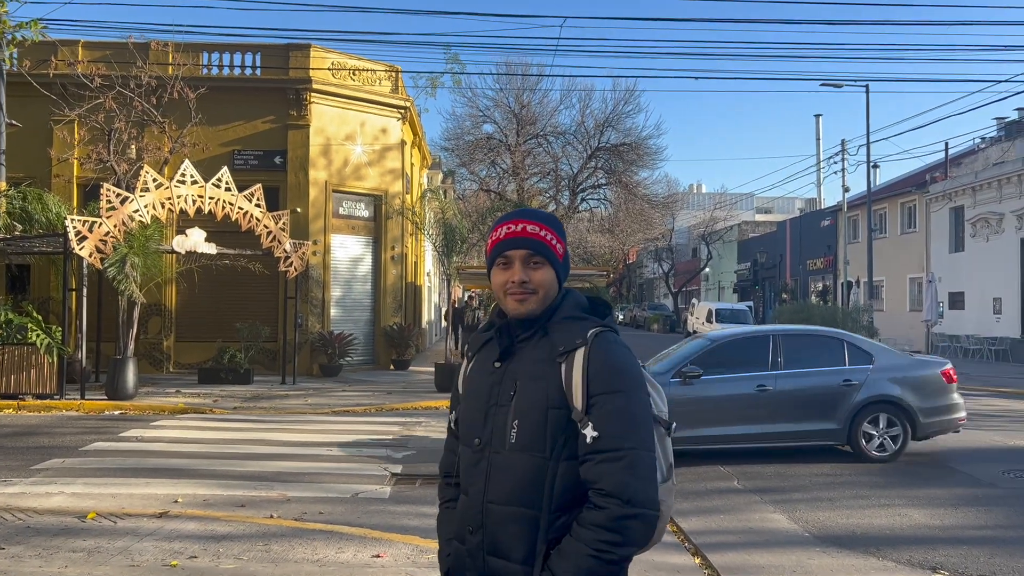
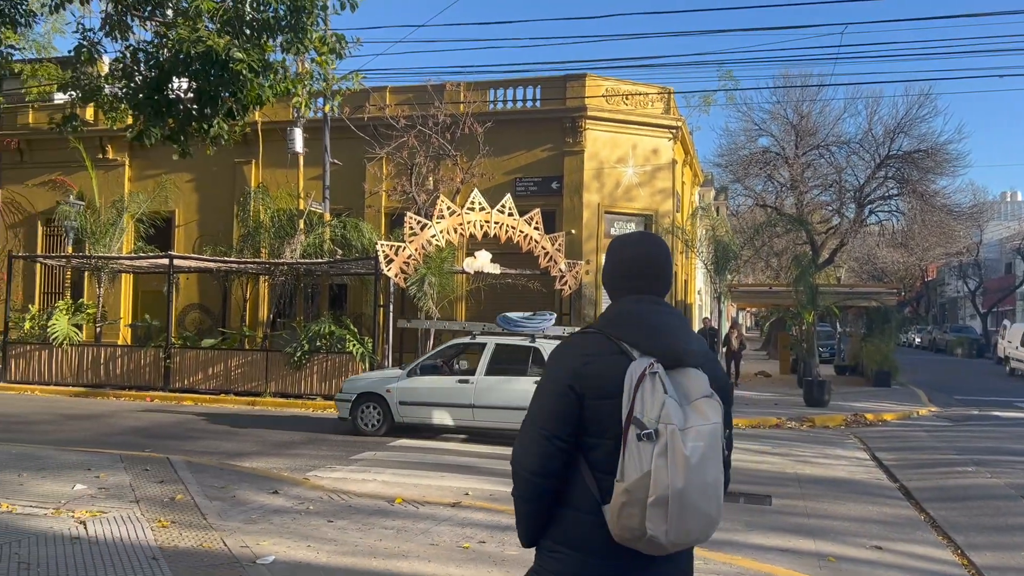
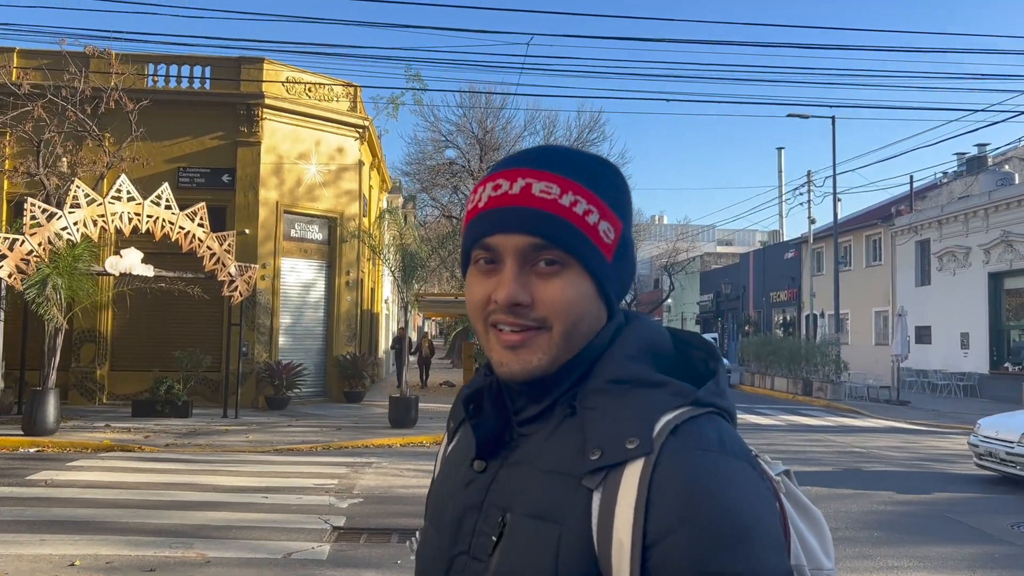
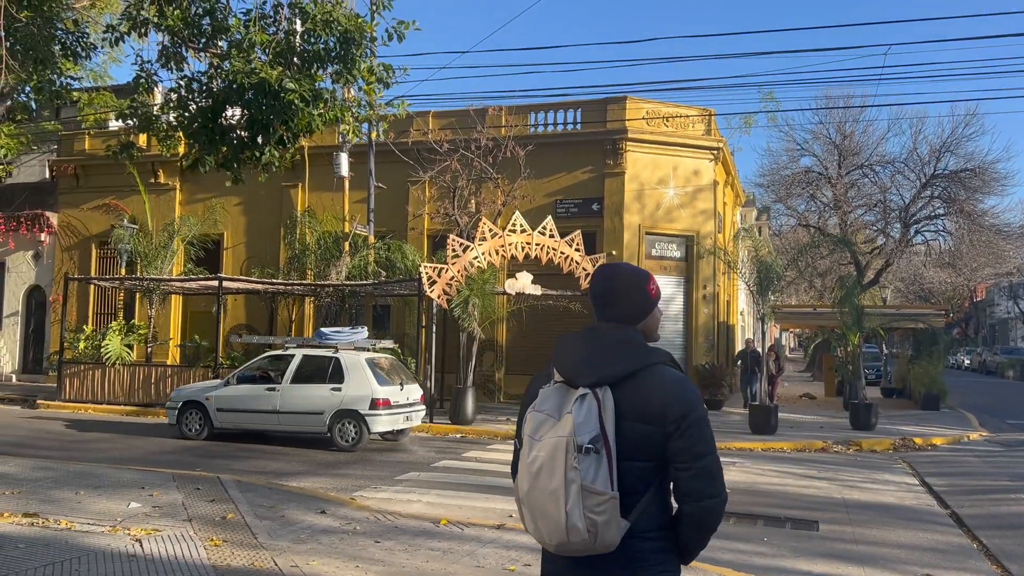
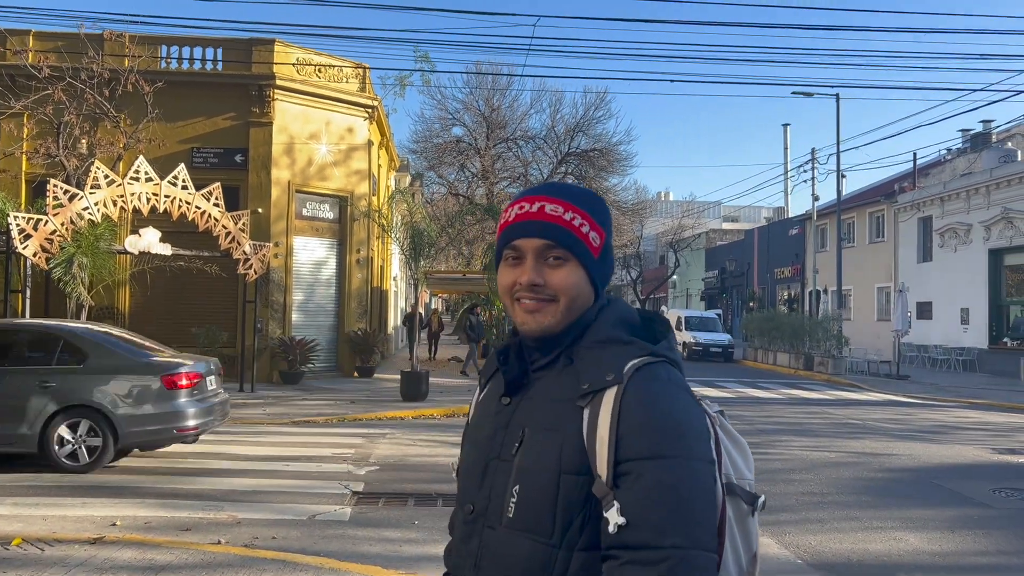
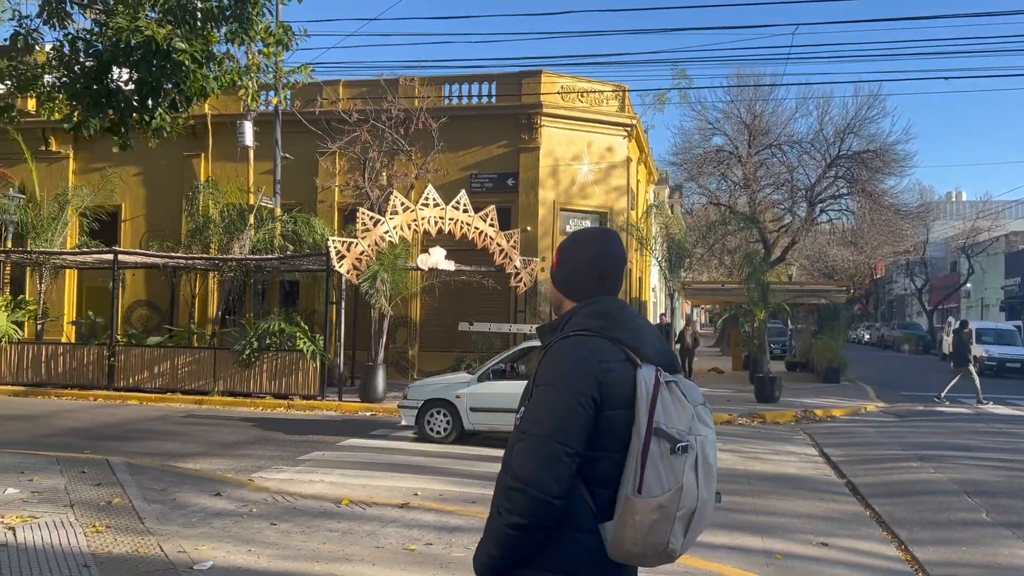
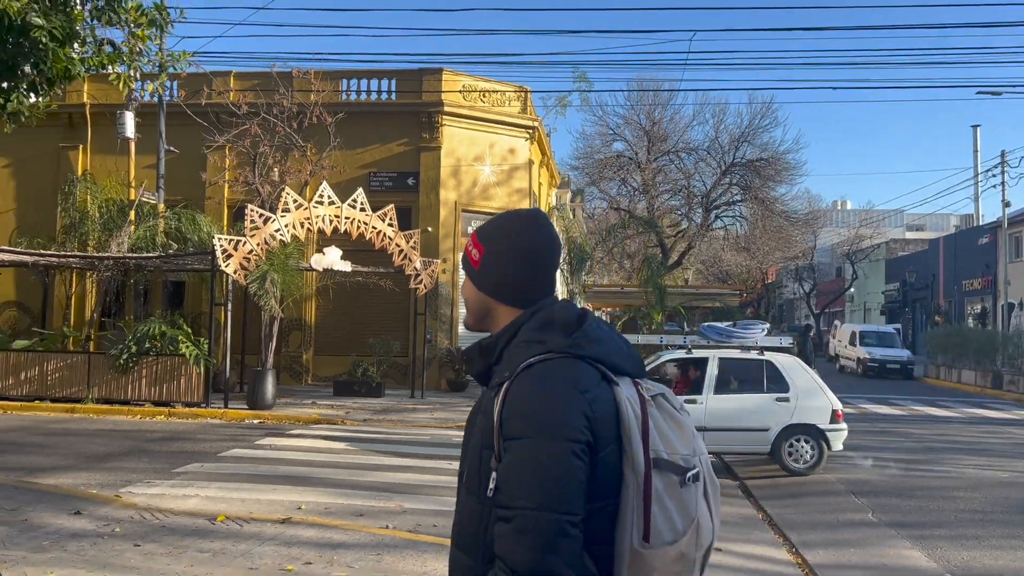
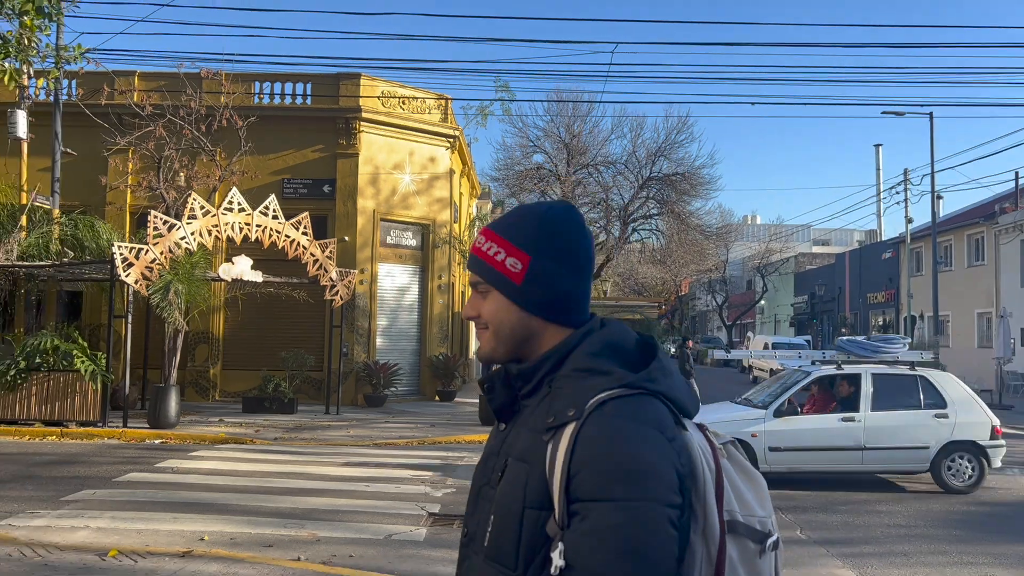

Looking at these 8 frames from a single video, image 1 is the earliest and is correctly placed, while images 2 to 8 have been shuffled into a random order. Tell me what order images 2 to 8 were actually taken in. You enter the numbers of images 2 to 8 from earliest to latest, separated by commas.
5, 3, 8, 7, 6, 2, 4
